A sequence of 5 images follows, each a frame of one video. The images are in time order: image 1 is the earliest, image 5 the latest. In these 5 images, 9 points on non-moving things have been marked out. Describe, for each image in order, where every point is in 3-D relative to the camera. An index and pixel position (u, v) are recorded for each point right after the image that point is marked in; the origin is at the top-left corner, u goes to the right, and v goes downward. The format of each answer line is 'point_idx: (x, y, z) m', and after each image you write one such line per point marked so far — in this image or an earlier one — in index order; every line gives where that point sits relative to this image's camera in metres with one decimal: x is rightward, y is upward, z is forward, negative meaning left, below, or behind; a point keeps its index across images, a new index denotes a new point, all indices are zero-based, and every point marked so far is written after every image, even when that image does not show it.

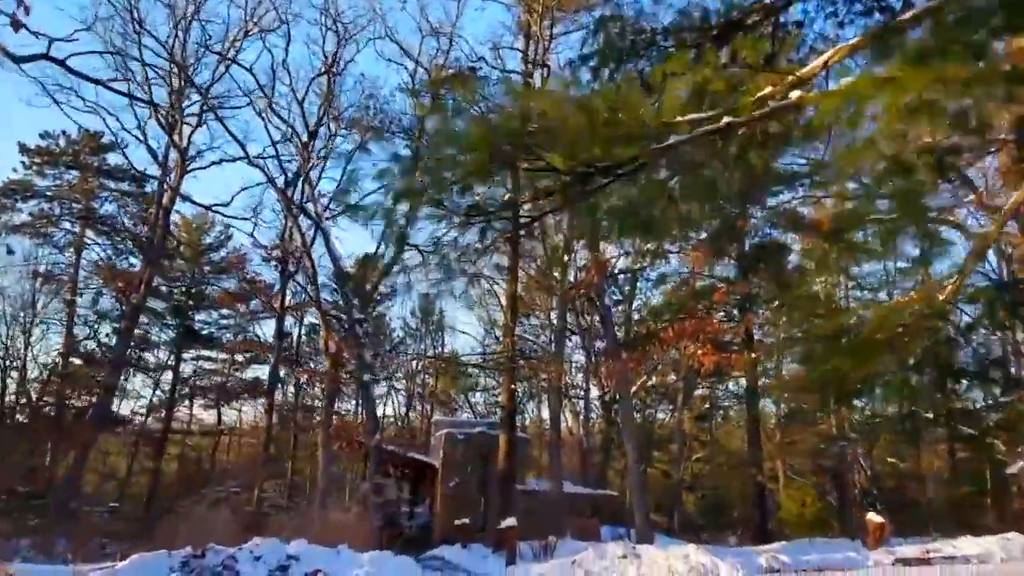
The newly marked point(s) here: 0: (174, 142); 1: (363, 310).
0: (-7.4, +3.2, +17.4) m
1: (-3.4, -0.5, +18.2) m
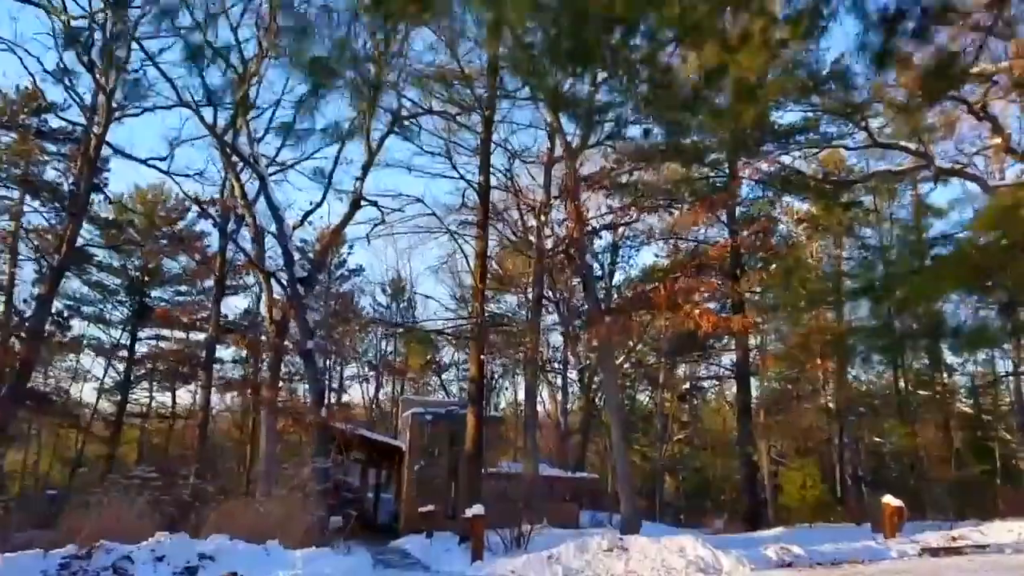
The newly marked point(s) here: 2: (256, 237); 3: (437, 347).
0: (-7.9, +3.9, +15.4) m
1: (-4.0, +0.2, +16.4) m
2: (-4.4, +0.9, +13.5) m
3: (-1.4, -1.1, +14.9) m
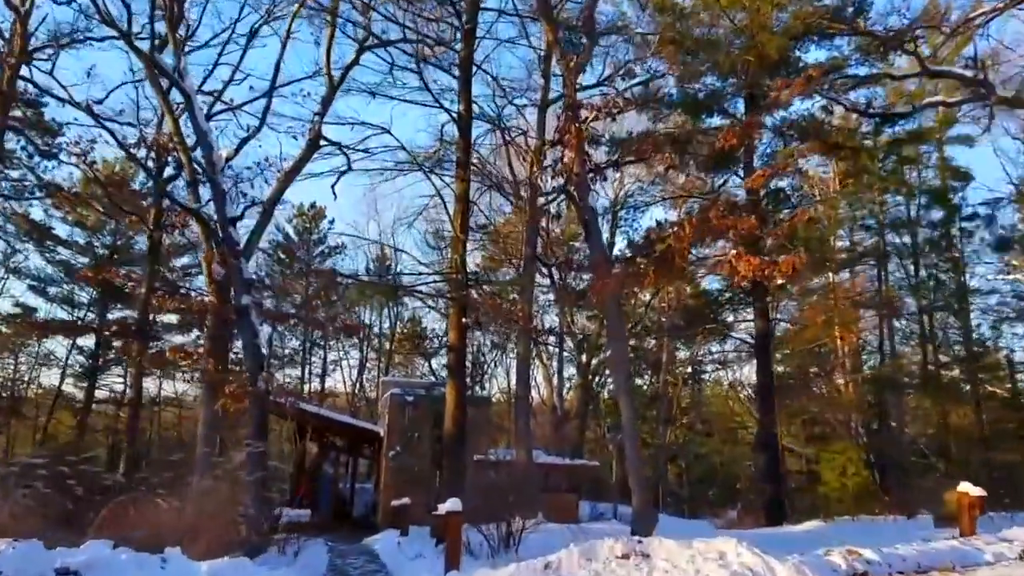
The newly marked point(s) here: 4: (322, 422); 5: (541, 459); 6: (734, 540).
0: (-8.1, +4.6, +13.2) m
1: (-4.1, +0.9, +14.3) m
2: (-4.6, +1.5, +11.4) m
3: (-1.5, -0.4, +12.7) m
4: (-4.7, -3.2, +19.5) m
5: (+0.6, -3.7, +17.4) m
6: (+1.8, -2.1, +6.7) m
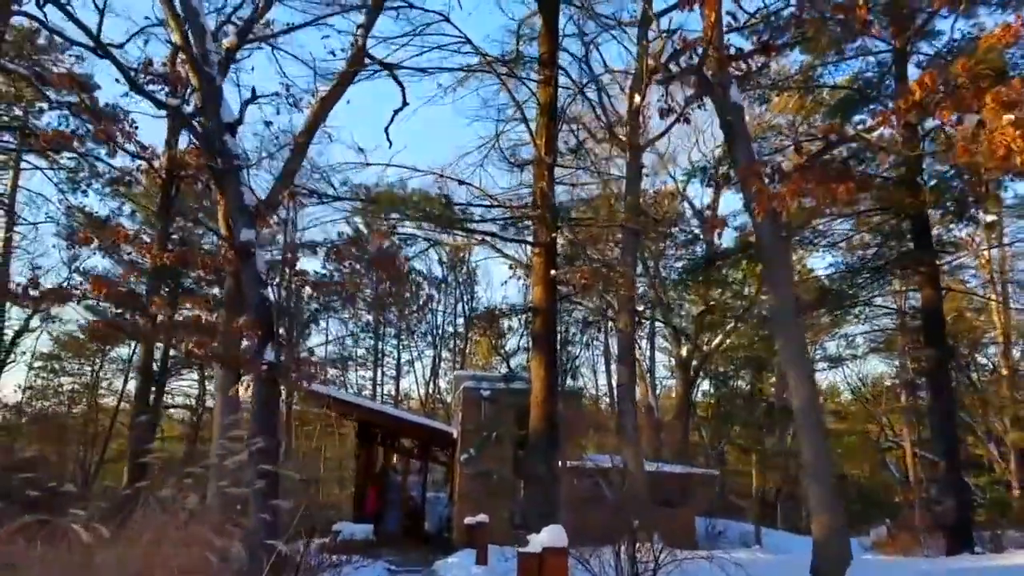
0: (-6.9, +5.0, +11.1) m
1: (-2.7, +1.4, +11.8) m
2: (-3.4, +2.0, +8.9) m
3: (-0.3, +0.1, +10.0) m
4: (-2.7, -2.8, +17.0) m
5: (+2.4, -3.2, +14.4) m
6: (+2.5, -1.5, +3.6) m
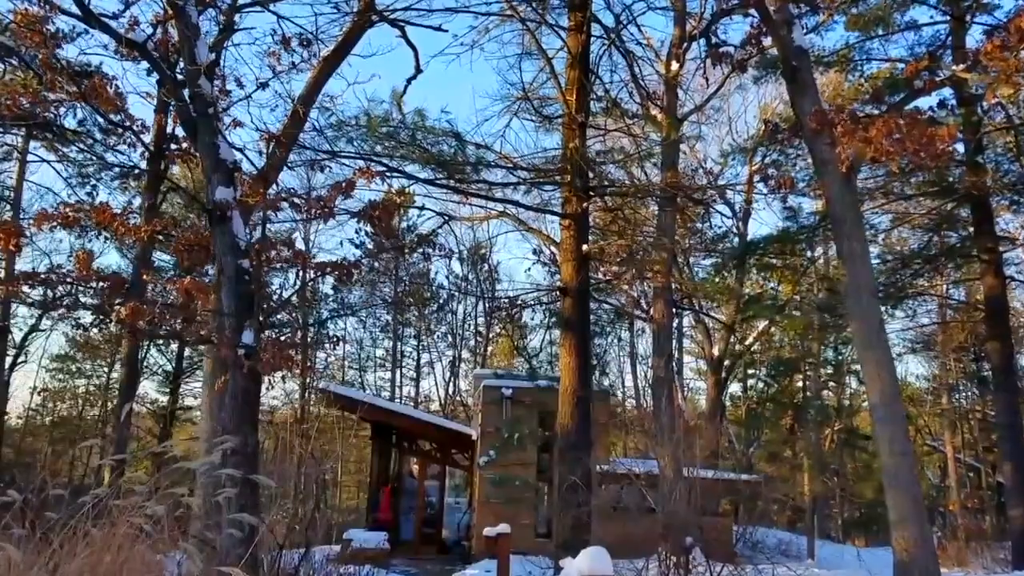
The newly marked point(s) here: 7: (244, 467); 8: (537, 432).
0: (-6.6, +5.1, +10.3) m
1: (-2.4, +1.6, +10.9) m
2: (-3.2, +2.2, +8.0) m
3: (0.0, +0.3, +9.0) m
4: (-2.2, -2.7, +16.1) m
5: (+2.8, -3.0, +13.3) m
6: (+2.6, -1.3, +2.5) m
7: (-2.0, -1.4, +6.1) m
8: (+0.5, -2.7, +15.2) m
